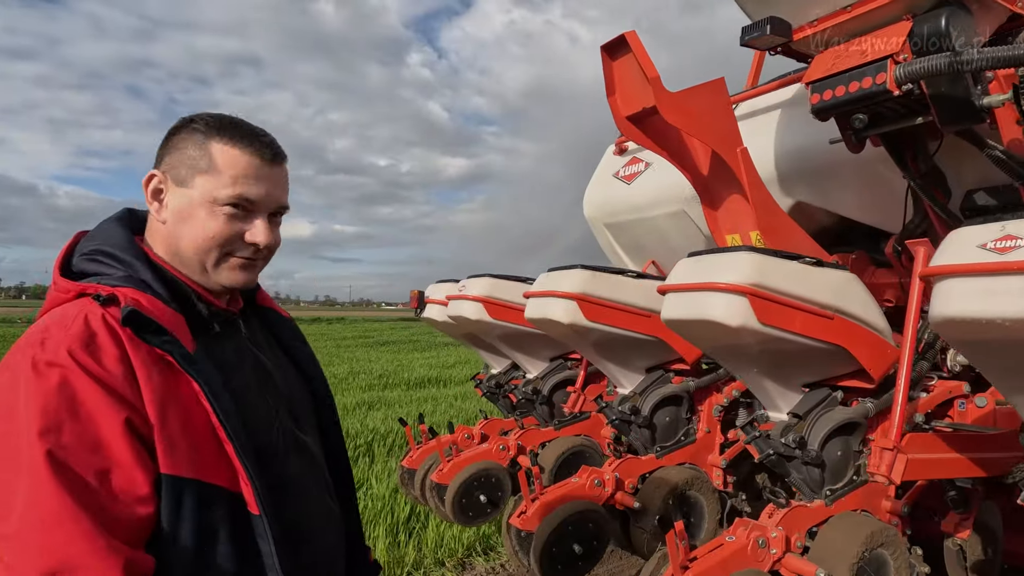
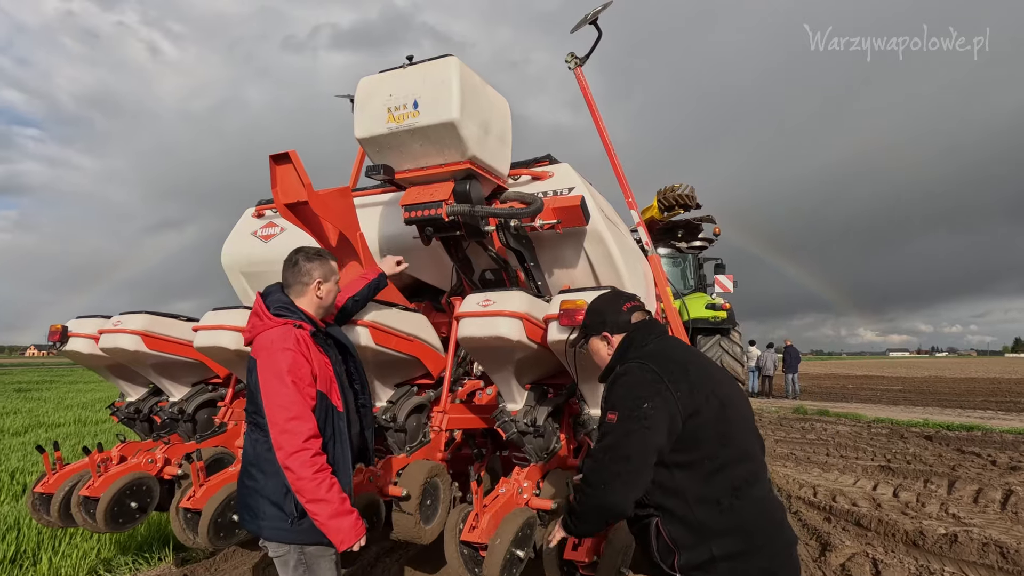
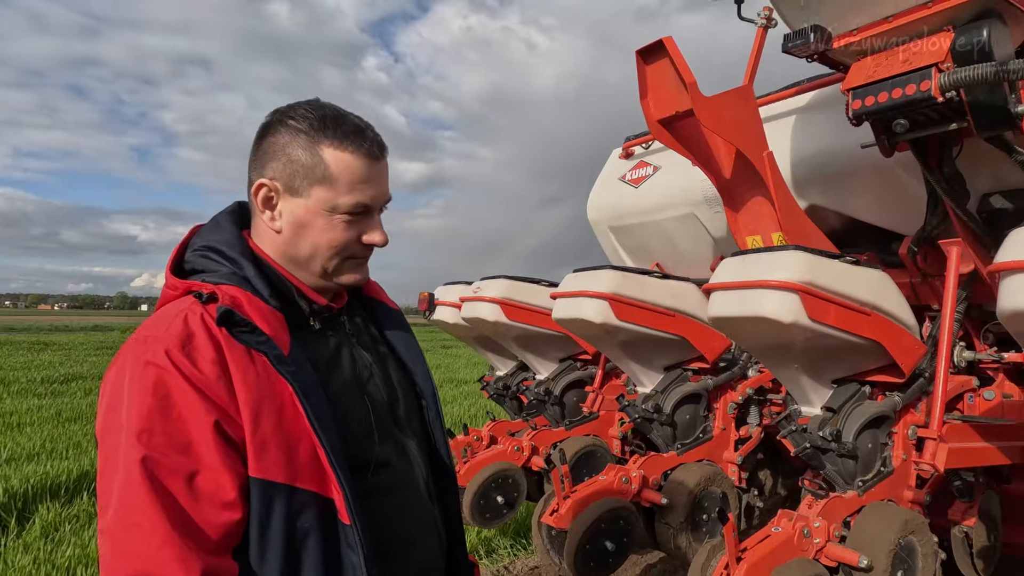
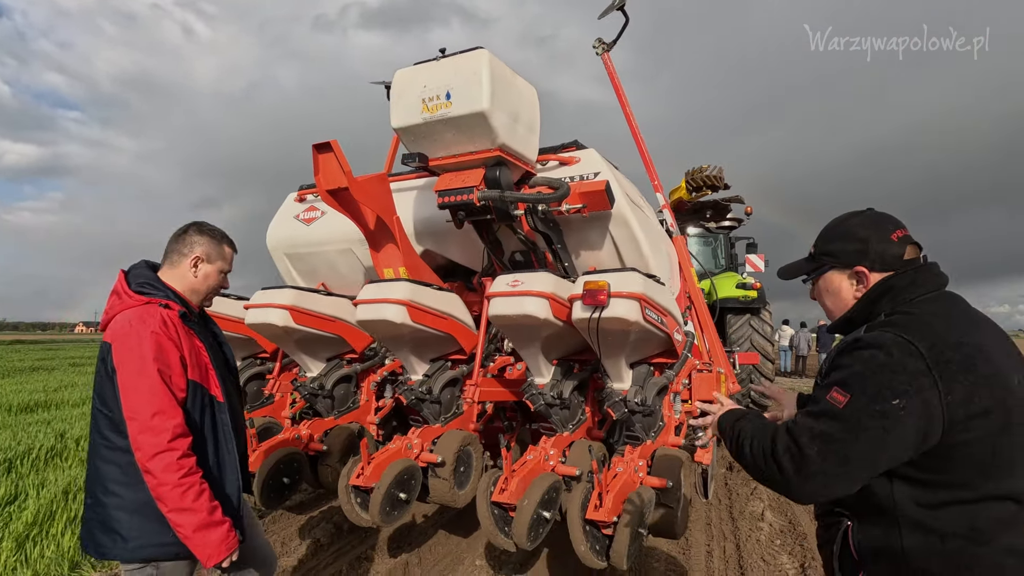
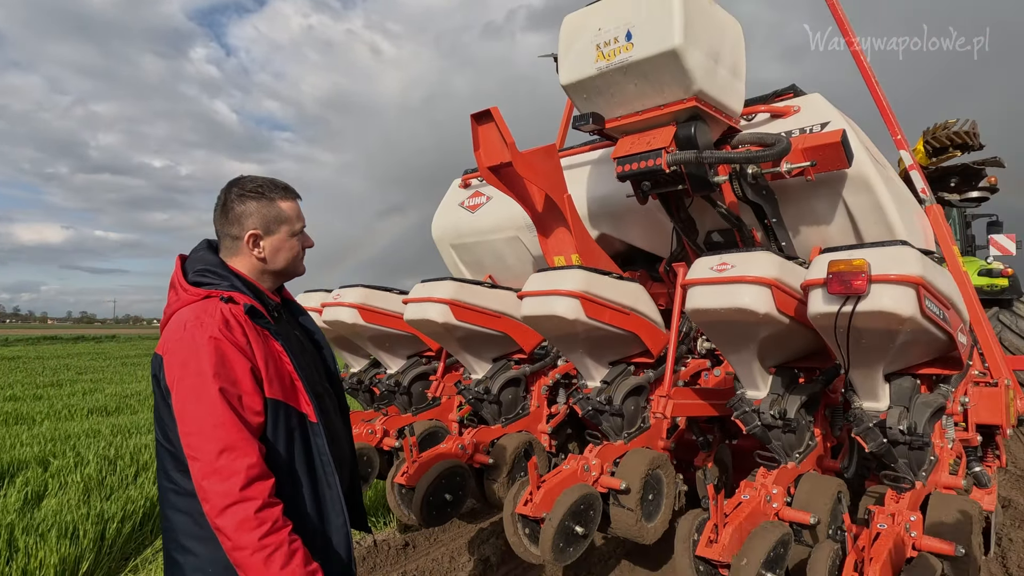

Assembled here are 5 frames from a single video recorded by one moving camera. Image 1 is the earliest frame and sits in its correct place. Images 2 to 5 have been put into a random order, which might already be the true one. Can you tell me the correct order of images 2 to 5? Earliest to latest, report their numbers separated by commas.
3, 5, 4, 2
